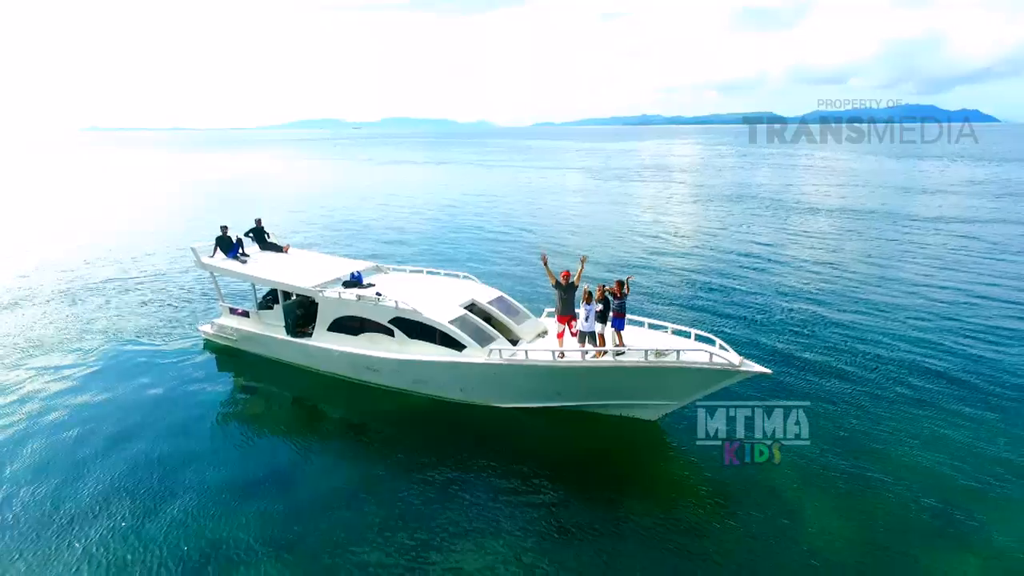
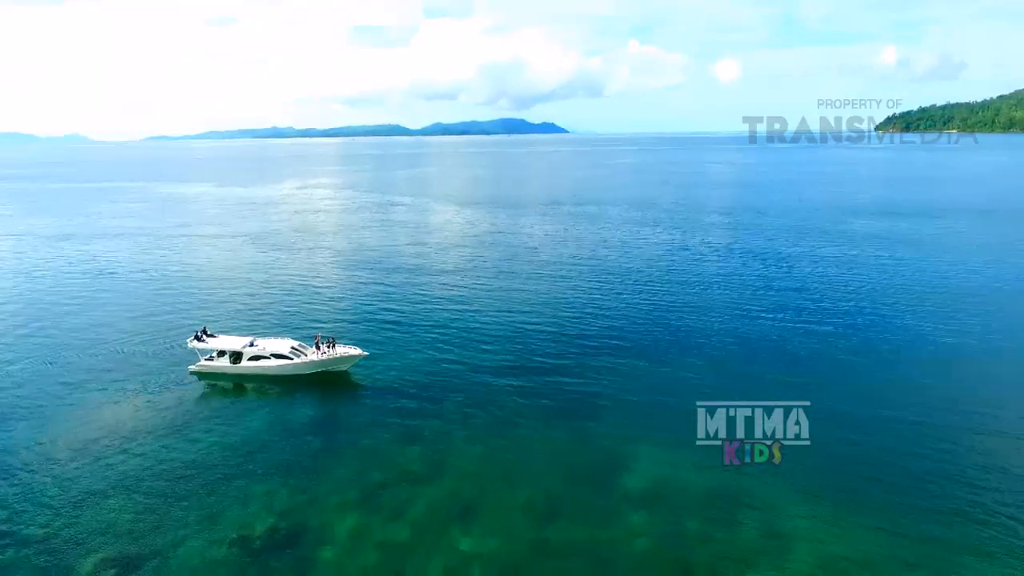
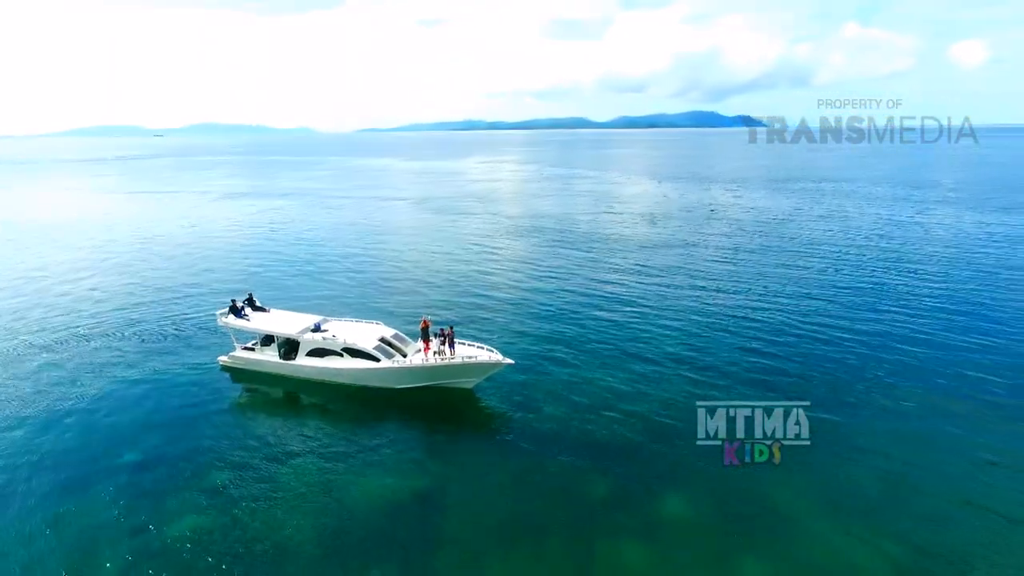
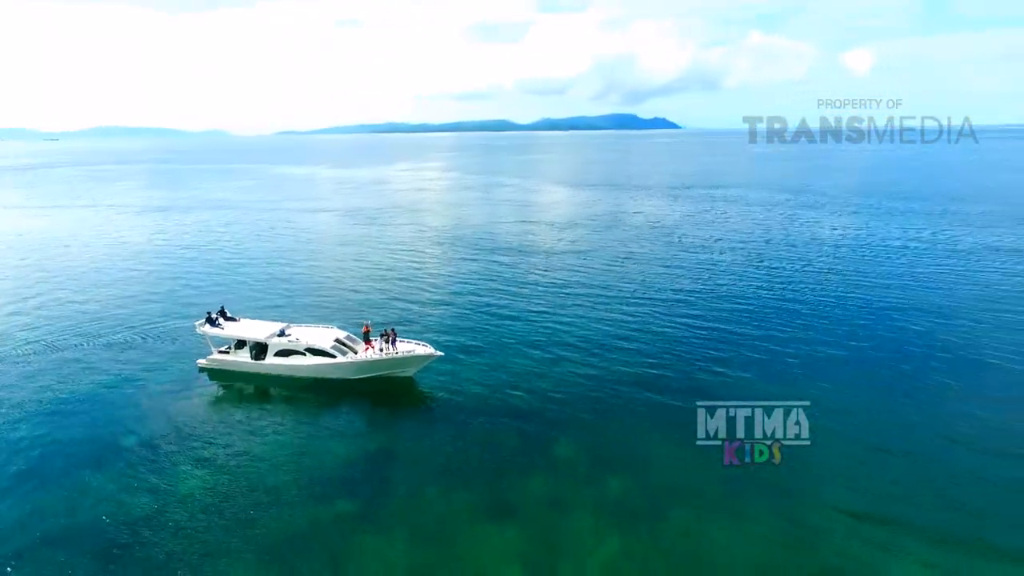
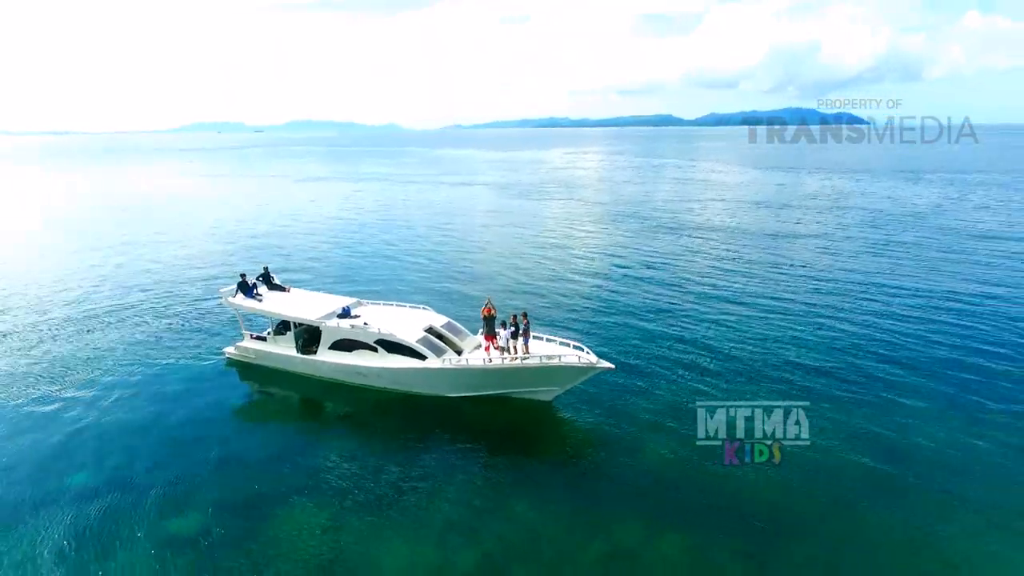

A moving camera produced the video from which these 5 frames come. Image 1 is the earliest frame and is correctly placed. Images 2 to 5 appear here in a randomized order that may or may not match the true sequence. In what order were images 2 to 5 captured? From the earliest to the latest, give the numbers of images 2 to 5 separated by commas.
5, 3, 4, 2
